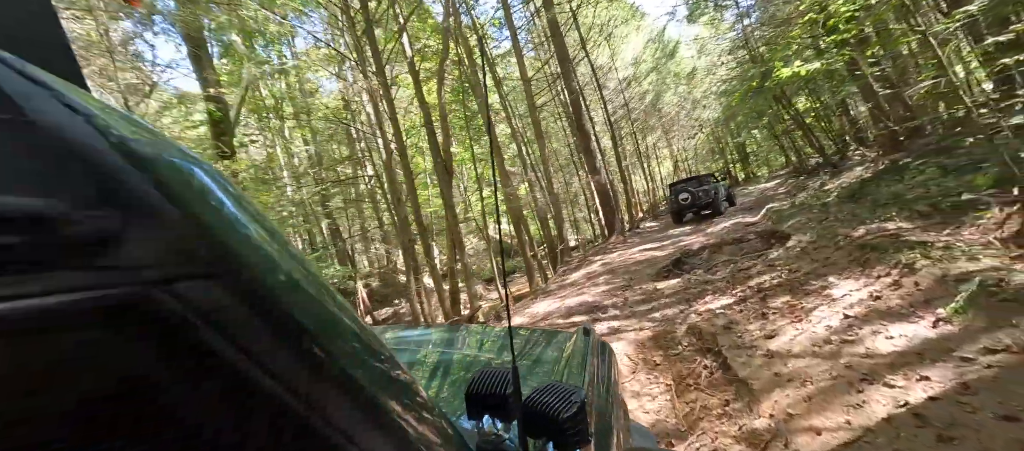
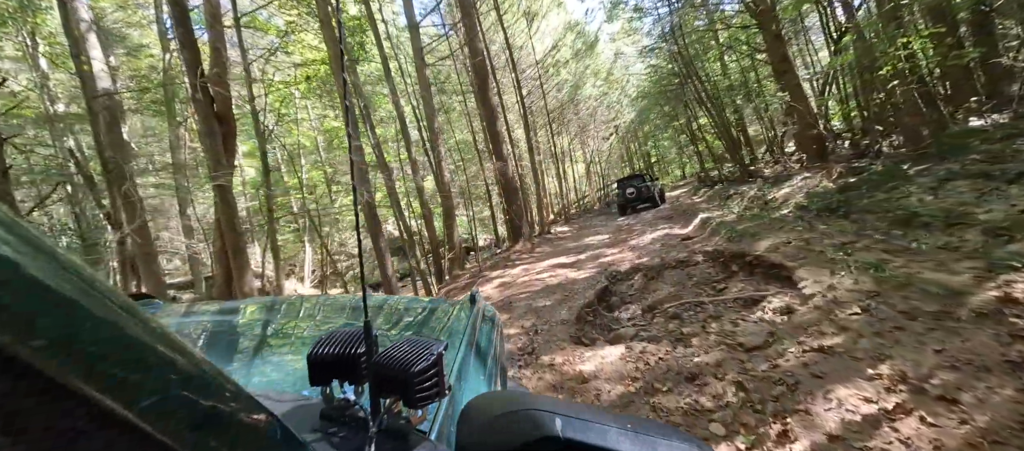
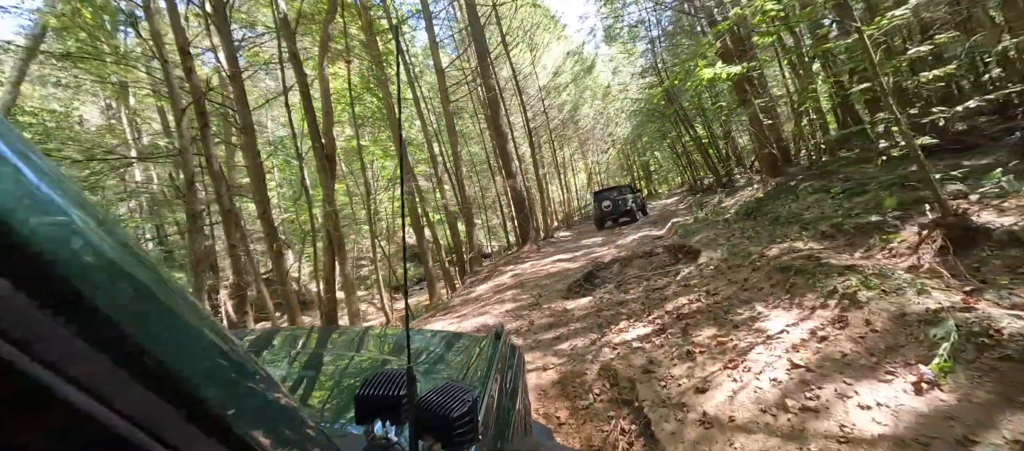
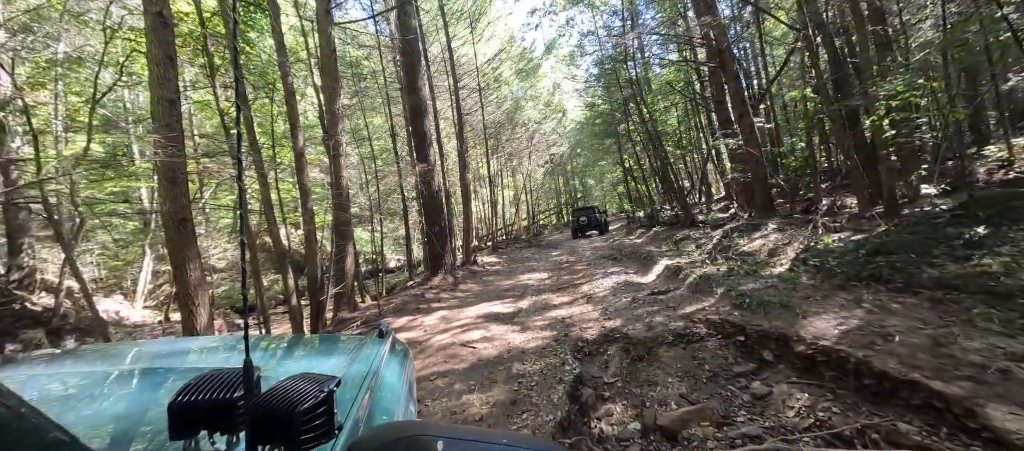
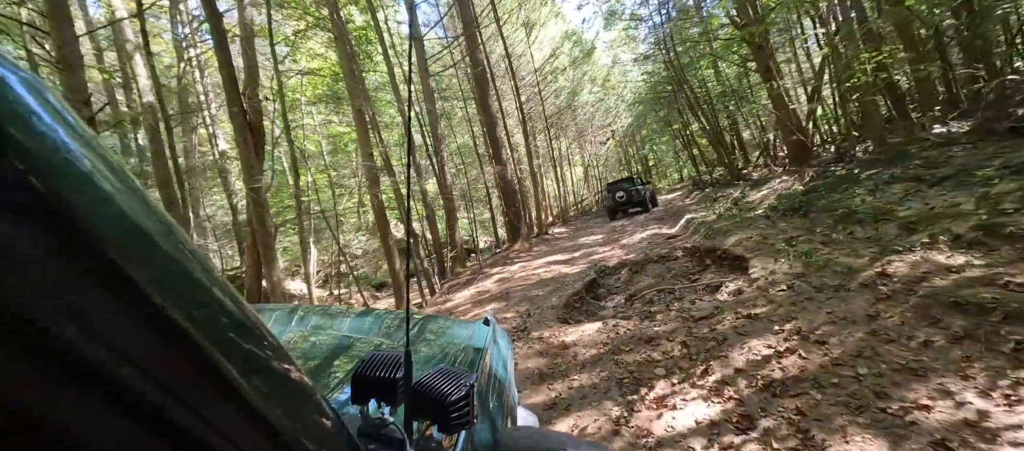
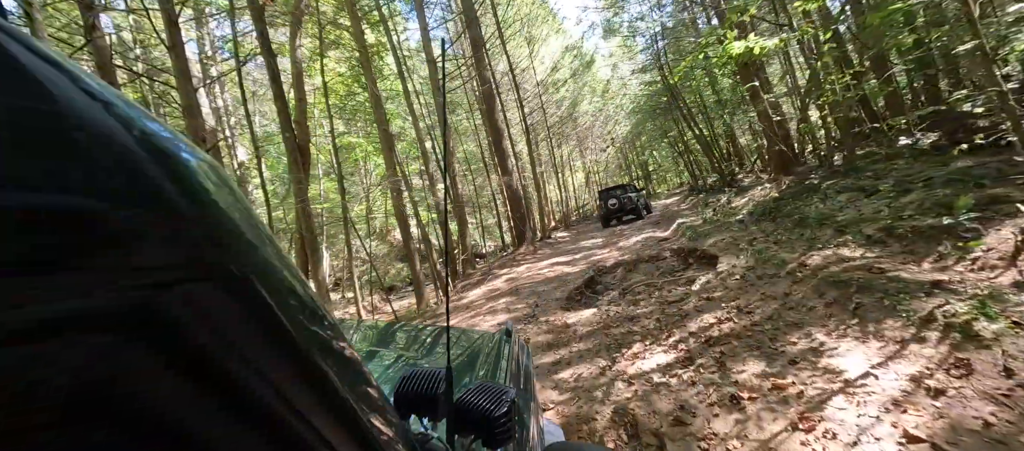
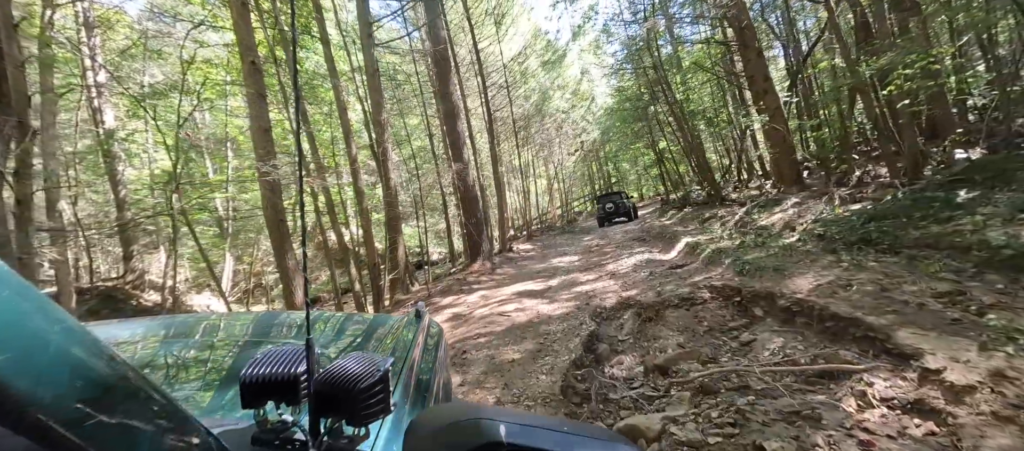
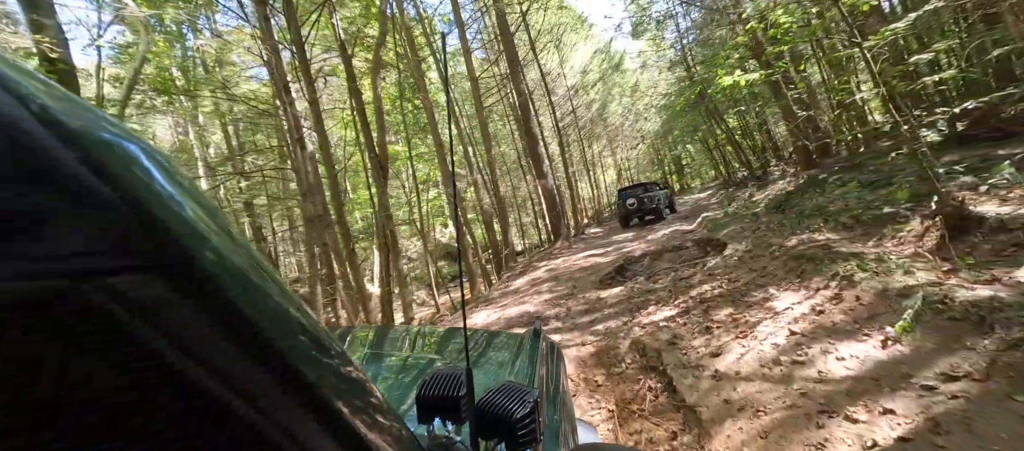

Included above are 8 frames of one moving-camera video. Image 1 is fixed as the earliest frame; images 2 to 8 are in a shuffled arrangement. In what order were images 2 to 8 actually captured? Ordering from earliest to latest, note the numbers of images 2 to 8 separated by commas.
8, 3, 6, 5, 2, 7, 4
